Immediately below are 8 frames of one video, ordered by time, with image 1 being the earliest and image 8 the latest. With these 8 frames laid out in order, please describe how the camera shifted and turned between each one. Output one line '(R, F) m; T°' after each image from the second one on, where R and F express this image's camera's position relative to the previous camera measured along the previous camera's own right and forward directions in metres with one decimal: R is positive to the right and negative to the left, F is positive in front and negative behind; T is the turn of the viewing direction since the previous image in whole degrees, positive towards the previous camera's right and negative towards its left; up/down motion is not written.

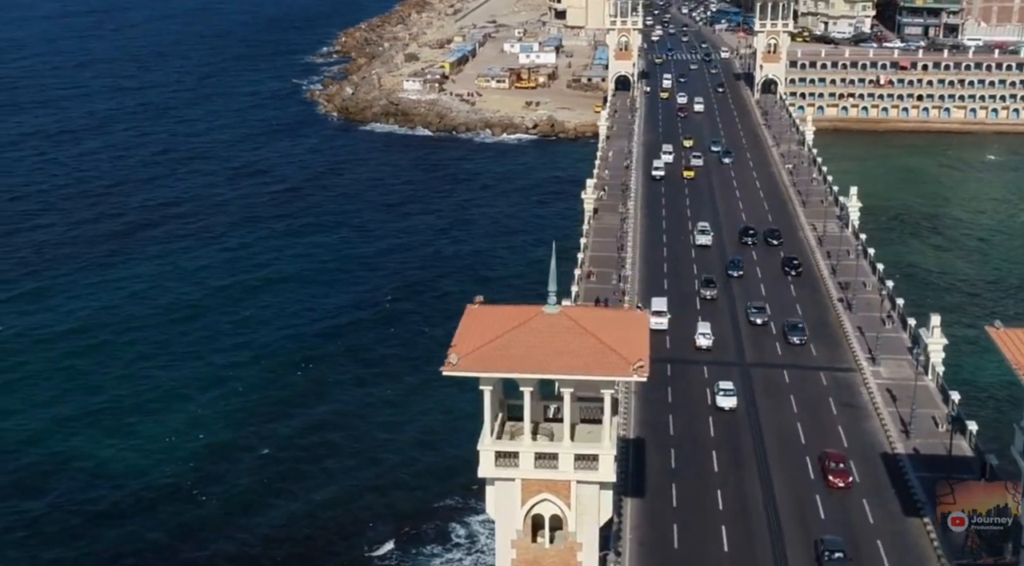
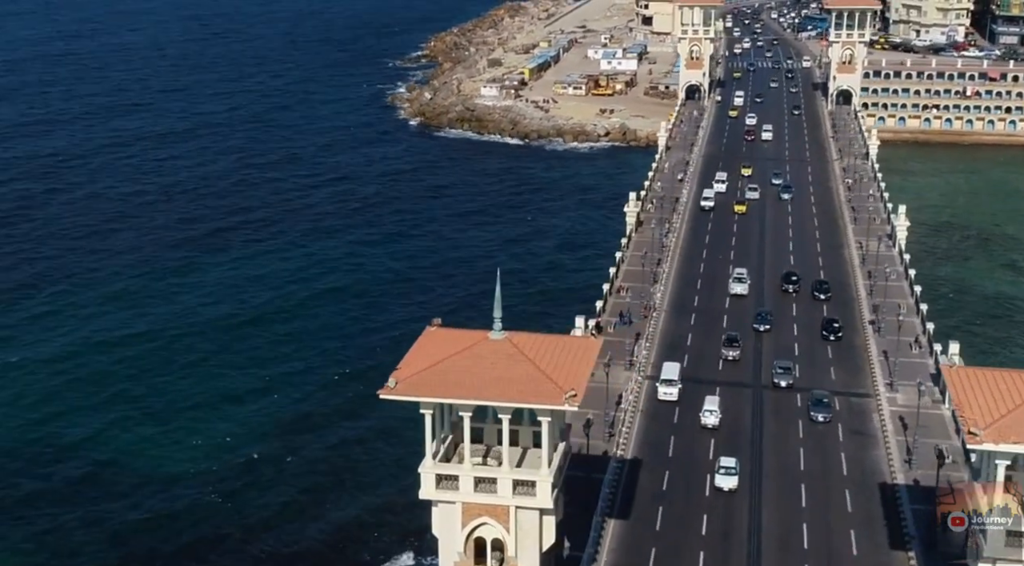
(+6.3, -0.3) m; -5°
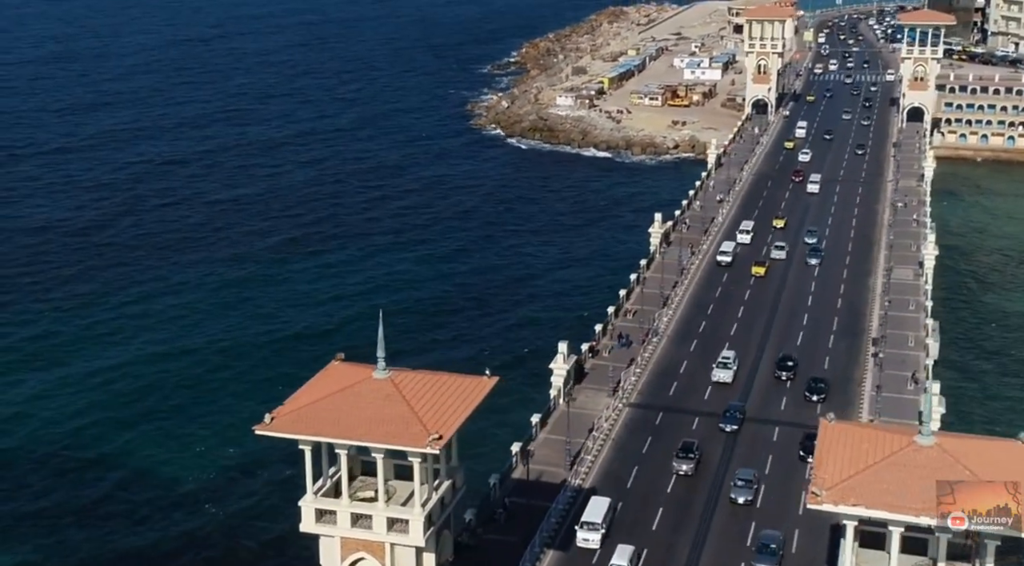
(+9.5, -0.5) m; -5°
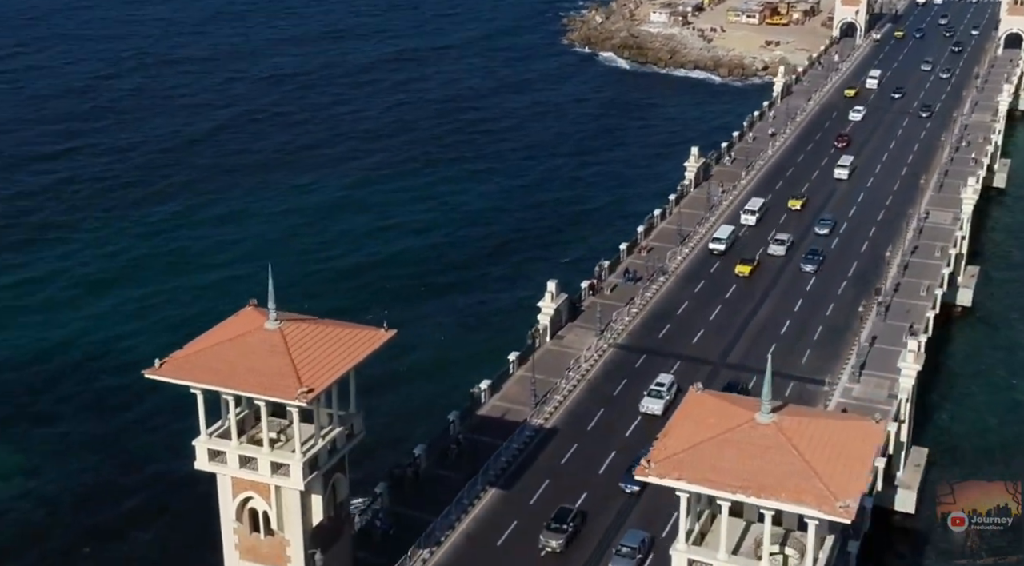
(+10.5, -0.7) m; -6°
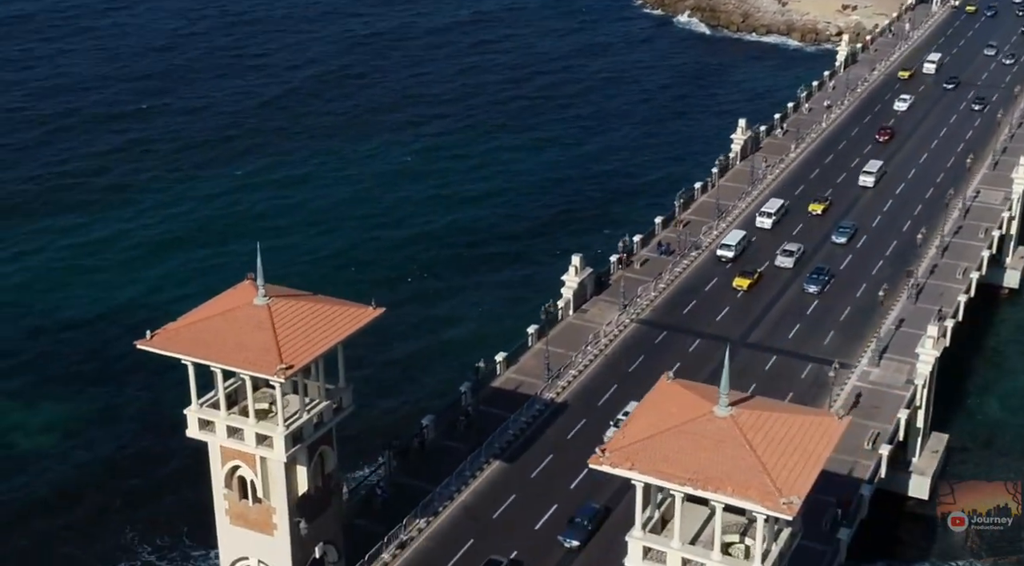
(+4.7, -0.8) m; -4°
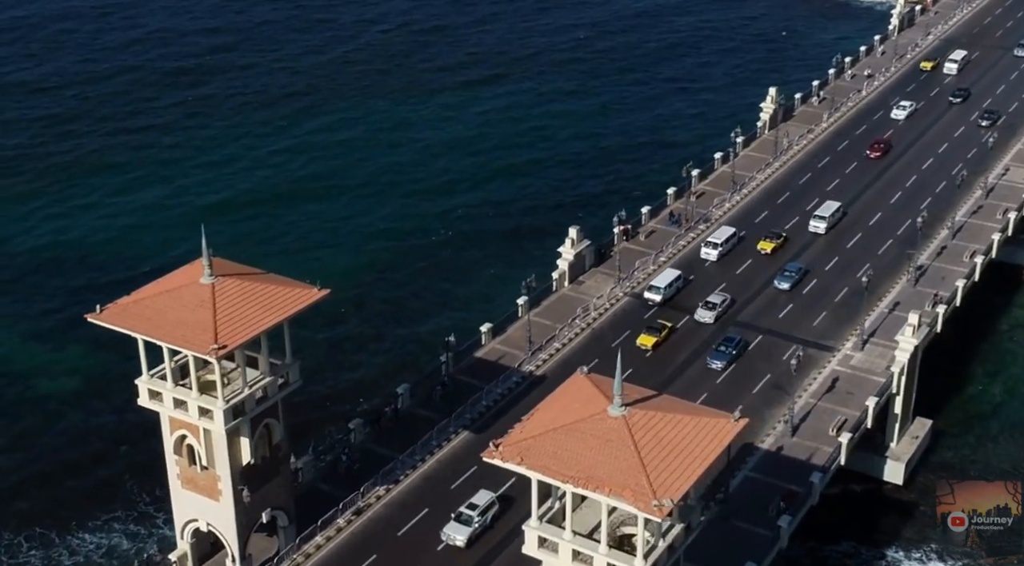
(+7.5, -1.5) m; -4°
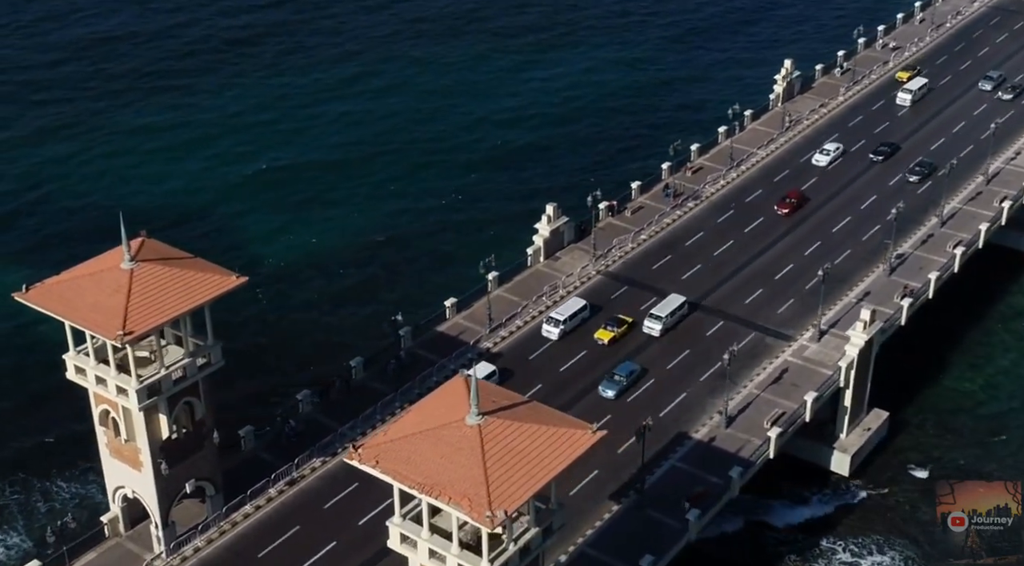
(+9.4, -1.6) m; -4°
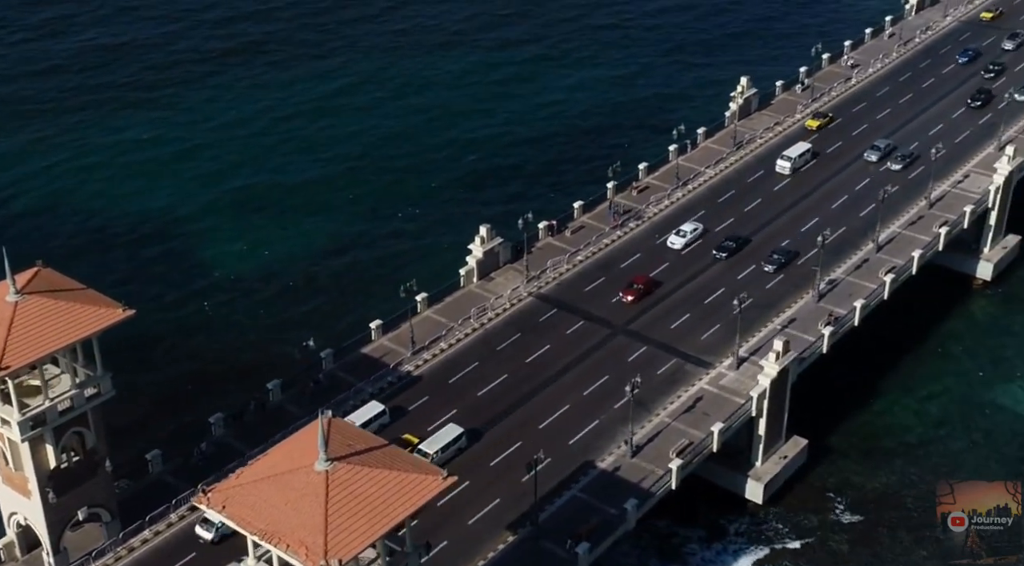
(+7.3, -0.4) m; -1°
